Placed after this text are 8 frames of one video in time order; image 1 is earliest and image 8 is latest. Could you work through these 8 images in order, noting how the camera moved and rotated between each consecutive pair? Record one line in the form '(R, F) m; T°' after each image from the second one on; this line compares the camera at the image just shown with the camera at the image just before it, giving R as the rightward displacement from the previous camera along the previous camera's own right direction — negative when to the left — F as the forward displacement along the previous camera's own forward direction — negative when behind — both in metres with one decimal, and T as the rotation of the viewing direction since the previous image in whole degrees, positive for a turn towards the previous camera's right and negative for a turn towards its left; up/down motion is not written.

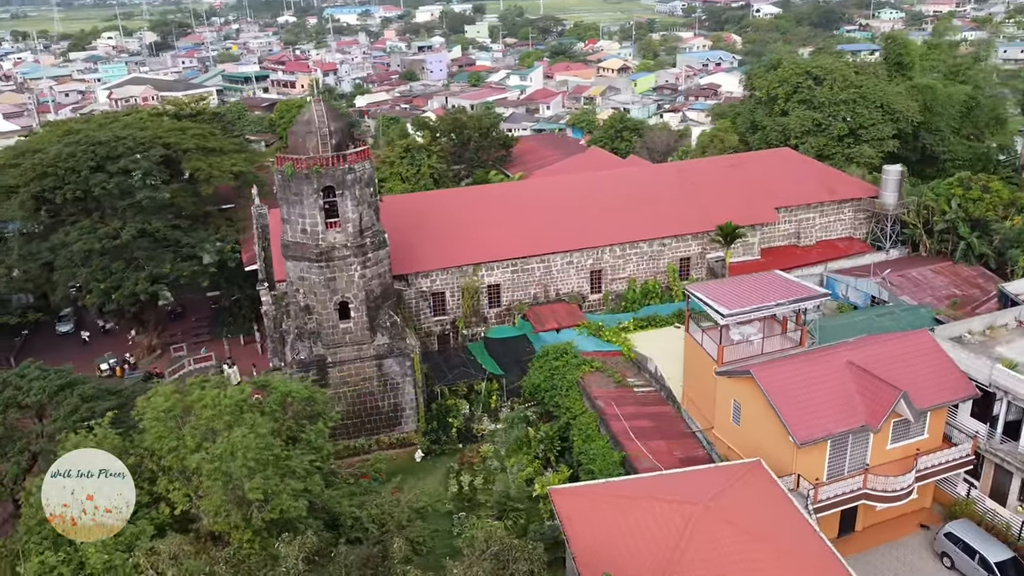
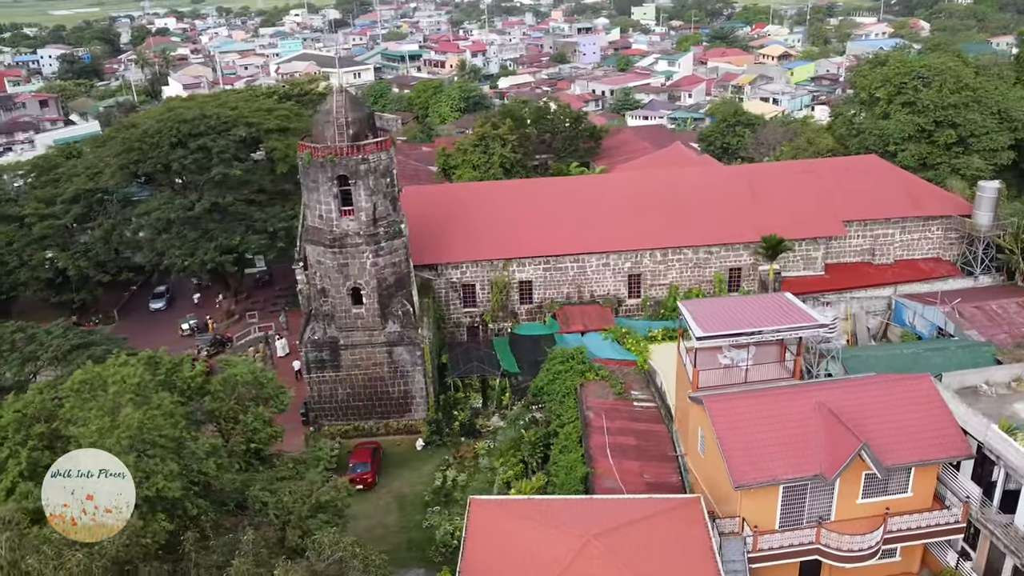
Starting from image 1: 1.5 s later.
(+4.0, +0.7) m; -11°
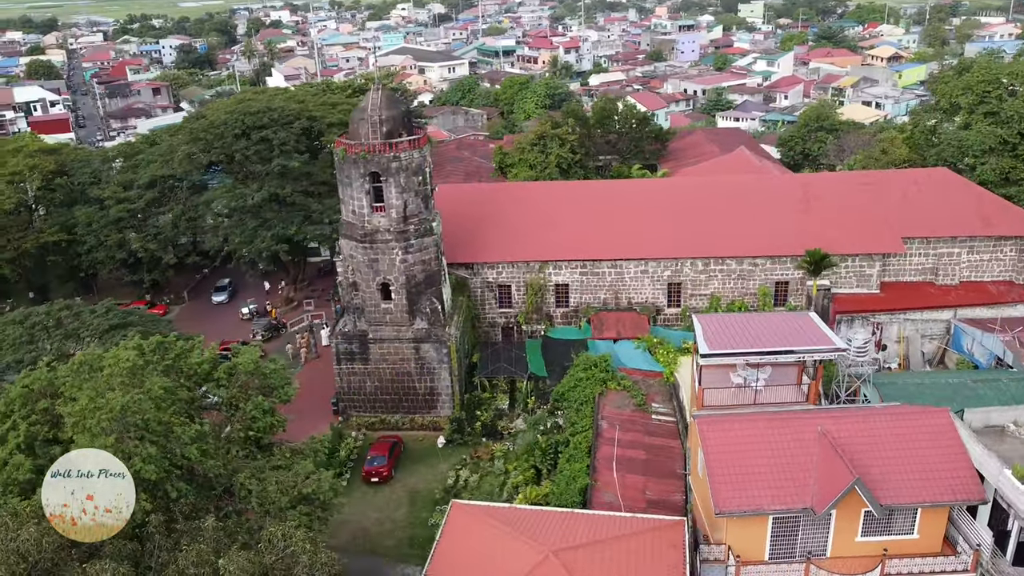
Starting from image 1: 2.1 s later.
(+1.8, +0.3) m; -7°
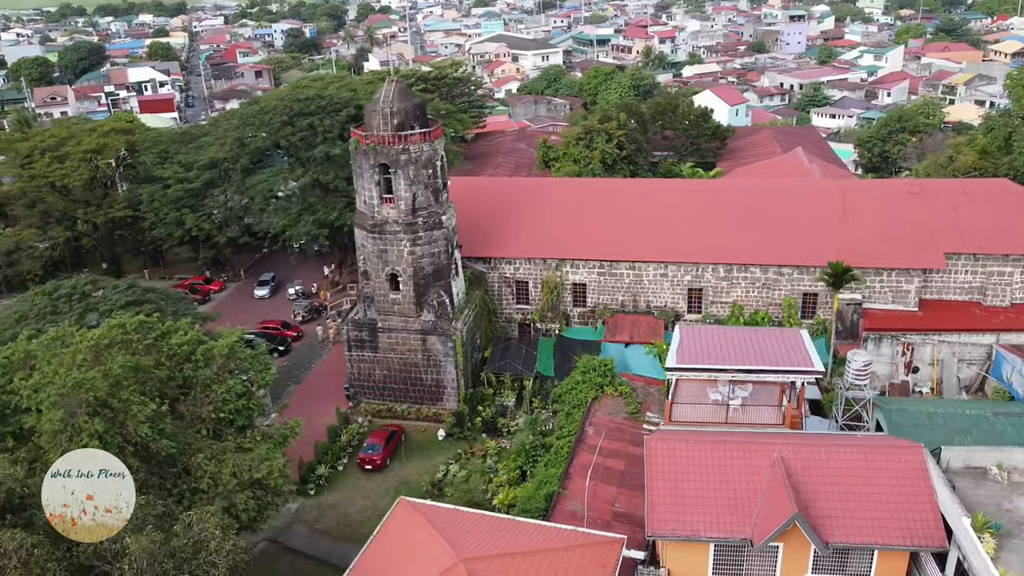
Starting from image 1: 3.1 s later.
(+2.6, +0.4) m; -7°
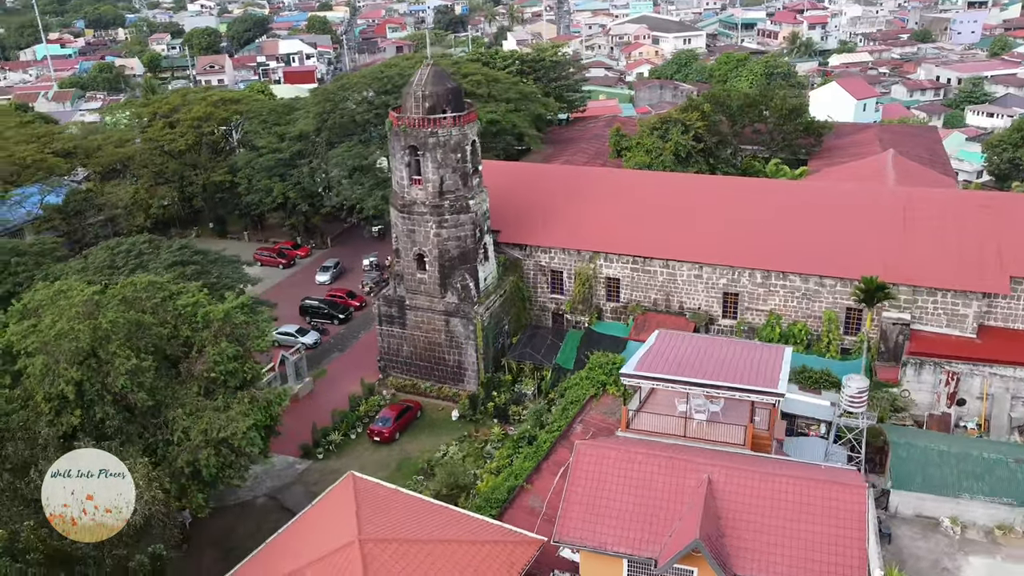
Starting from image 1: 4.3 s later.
(+3.3, +0.4) m; -10°
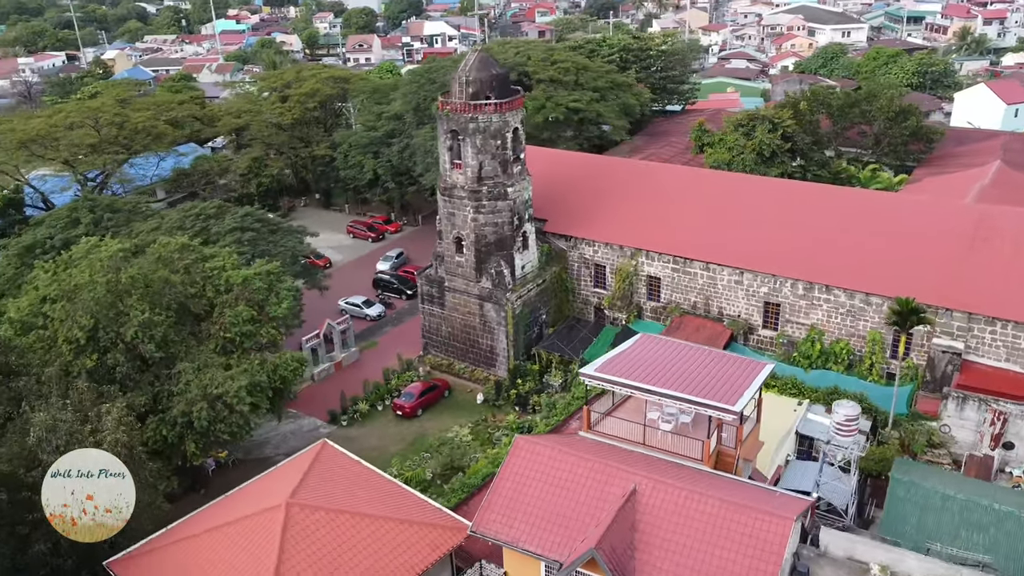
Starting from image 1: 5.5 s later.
(+3.2, +0.3) m; -10°
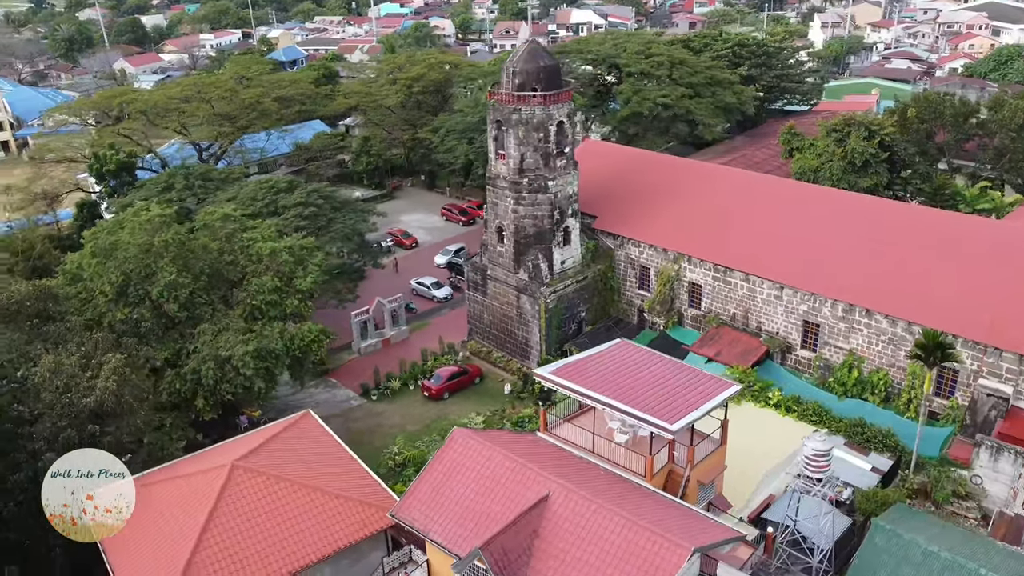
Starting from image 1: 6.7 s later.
(+3.3, +0.3) m; -11°
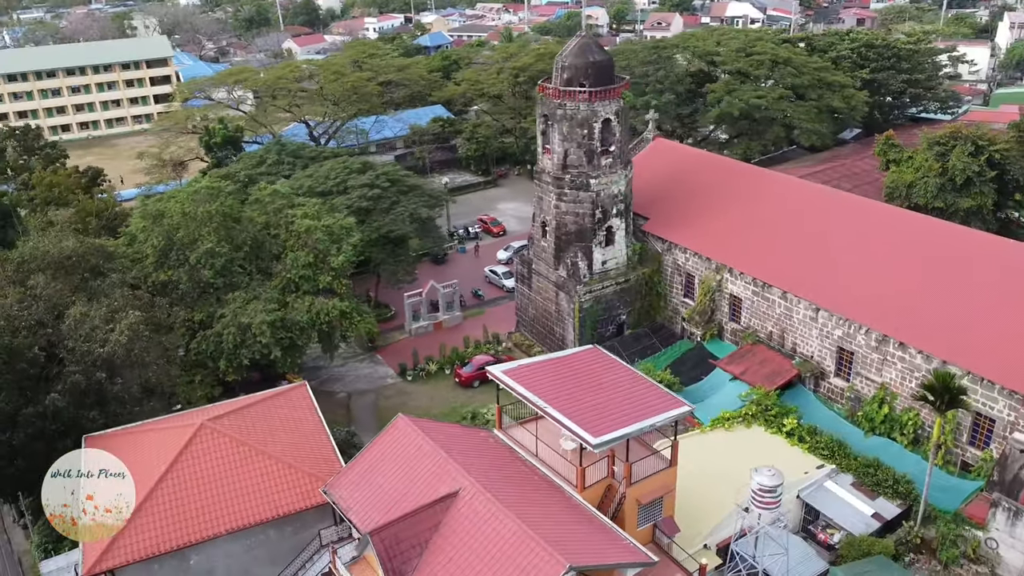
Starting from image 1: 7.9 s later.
(+3.3, +0.3) m; -11°
